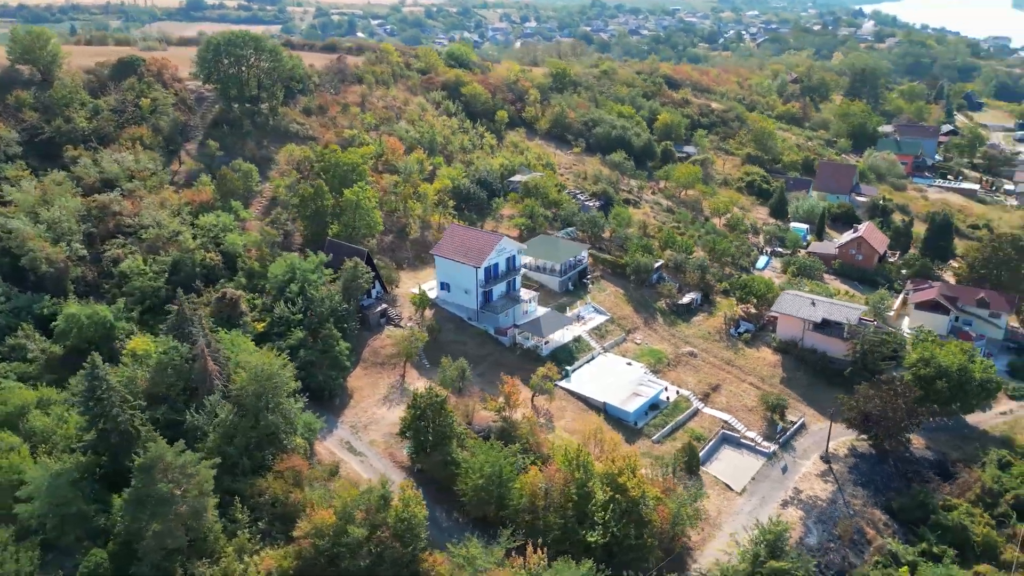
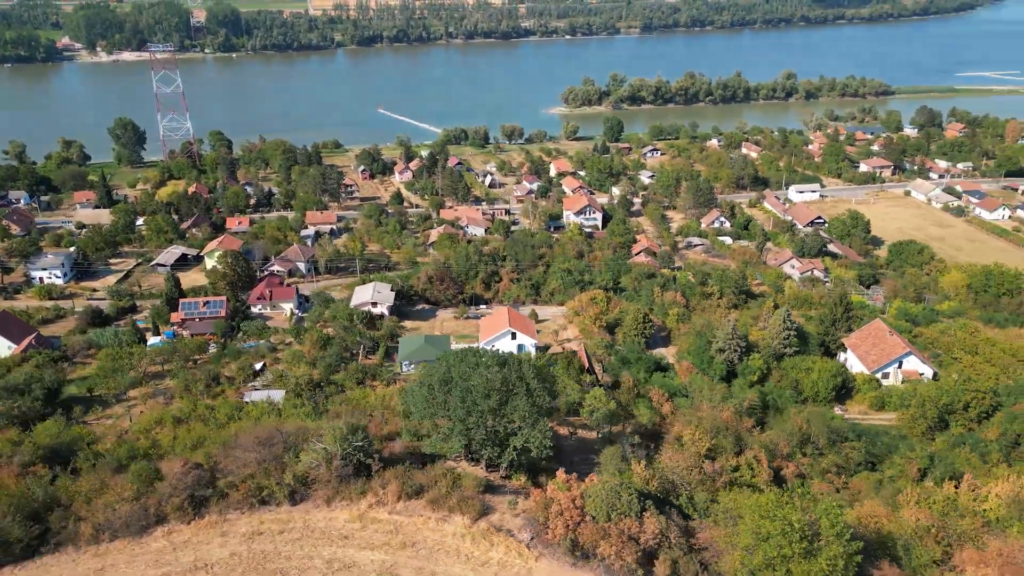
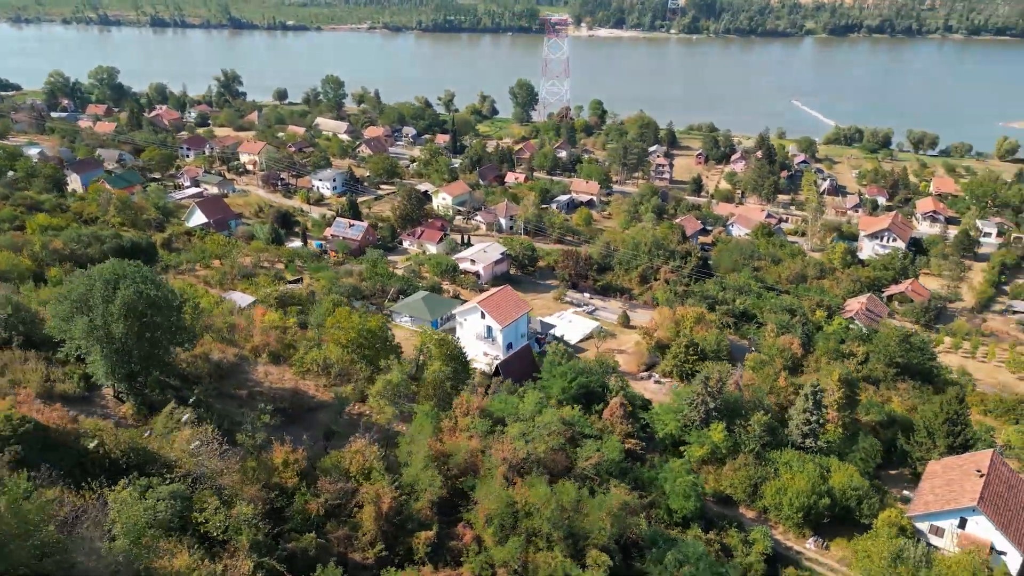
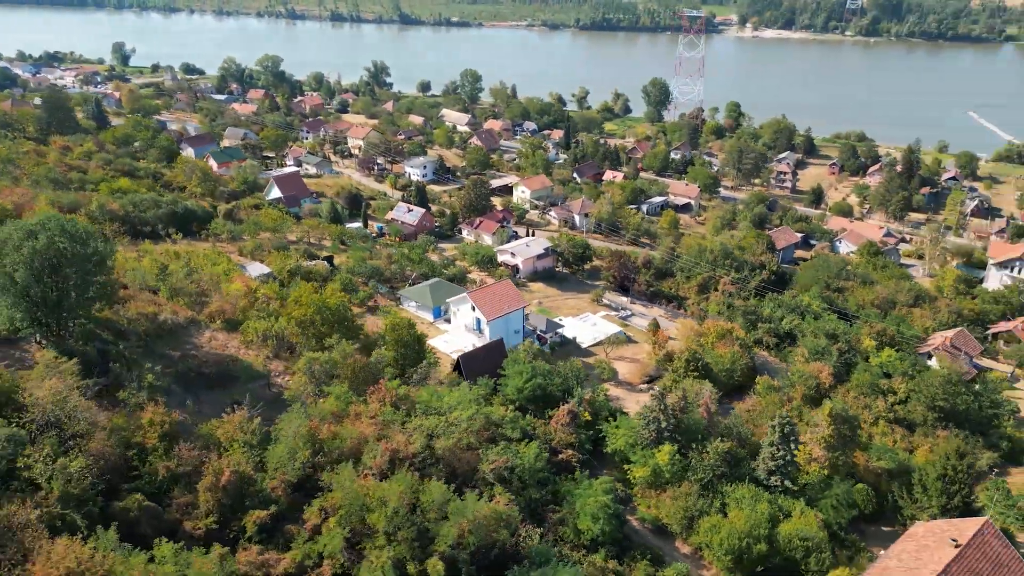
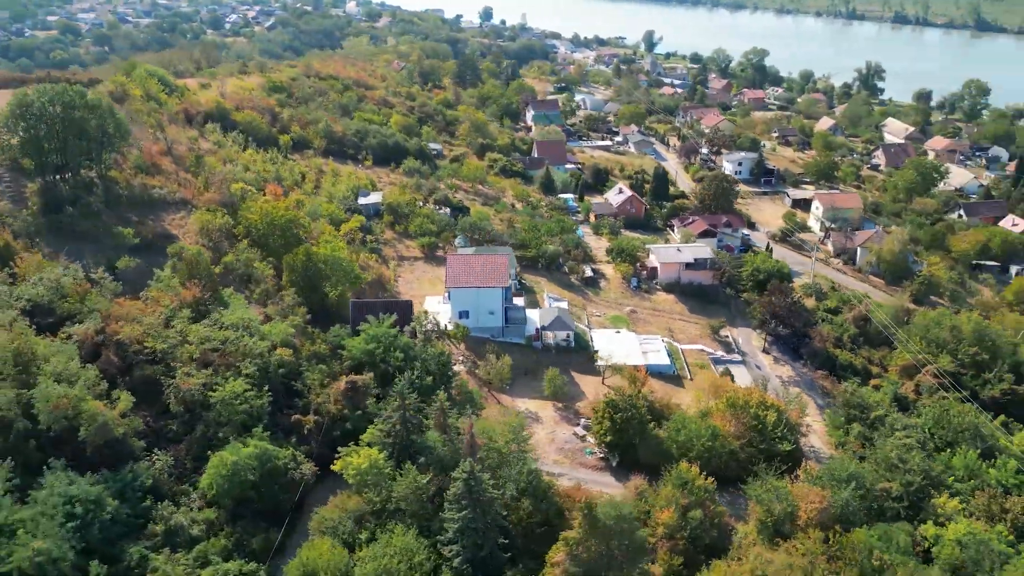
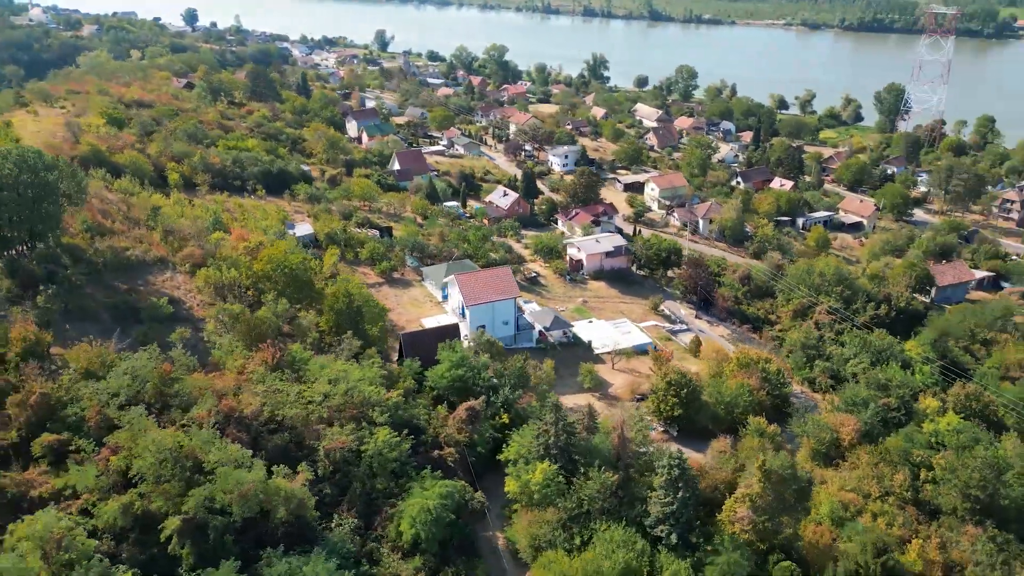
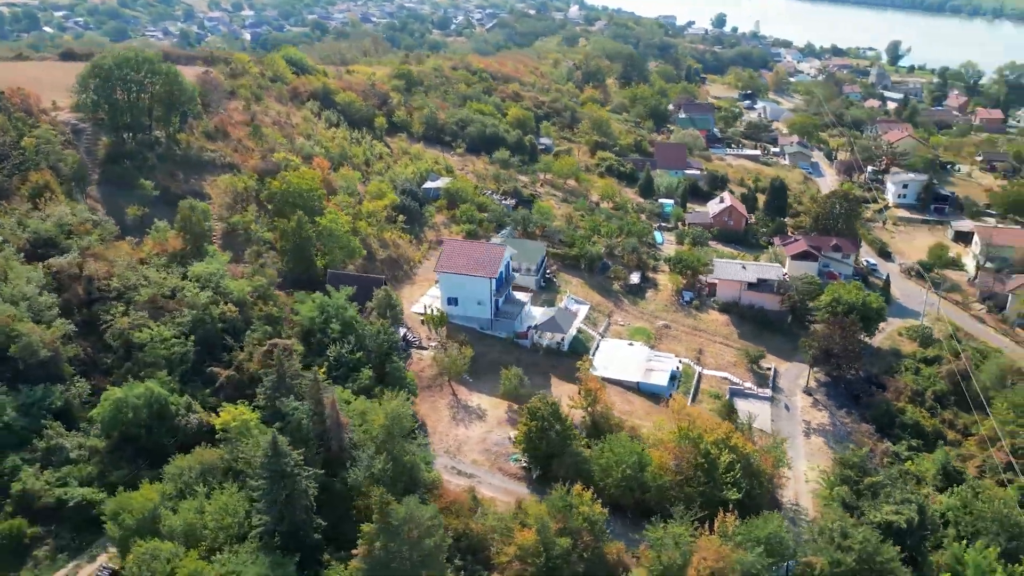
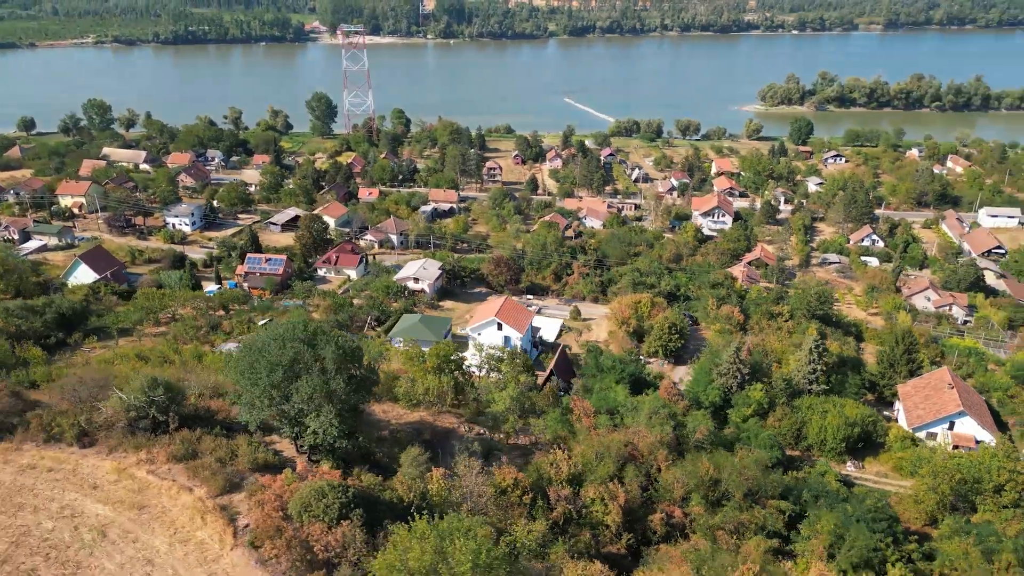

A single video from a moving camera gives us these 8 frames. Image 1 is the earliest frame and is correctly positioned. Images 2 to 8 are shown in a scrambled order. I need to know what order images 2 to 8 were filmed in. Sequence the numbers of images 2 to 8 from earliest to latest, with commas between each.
7, 5, 6, 4, 3, 8, 2
